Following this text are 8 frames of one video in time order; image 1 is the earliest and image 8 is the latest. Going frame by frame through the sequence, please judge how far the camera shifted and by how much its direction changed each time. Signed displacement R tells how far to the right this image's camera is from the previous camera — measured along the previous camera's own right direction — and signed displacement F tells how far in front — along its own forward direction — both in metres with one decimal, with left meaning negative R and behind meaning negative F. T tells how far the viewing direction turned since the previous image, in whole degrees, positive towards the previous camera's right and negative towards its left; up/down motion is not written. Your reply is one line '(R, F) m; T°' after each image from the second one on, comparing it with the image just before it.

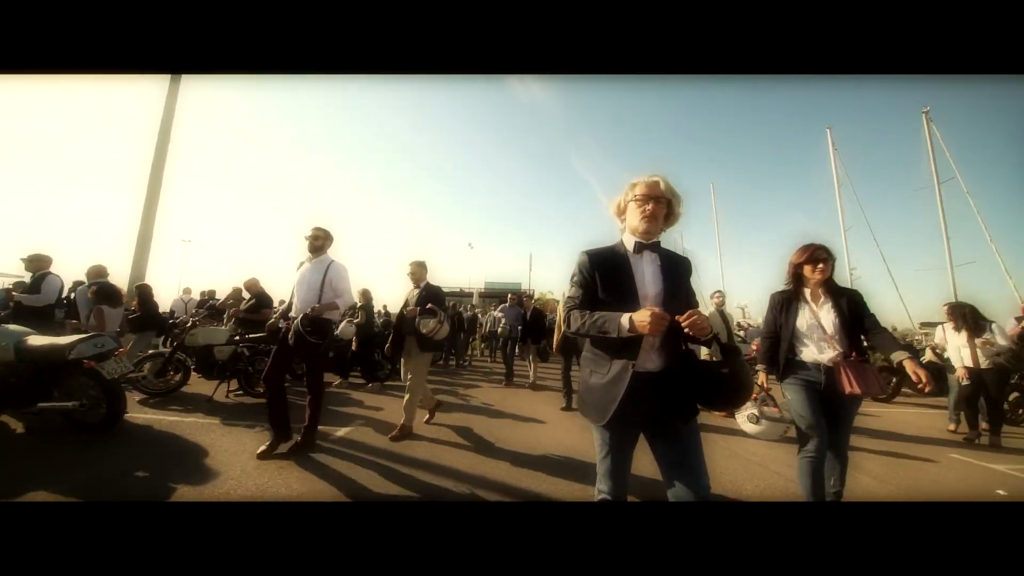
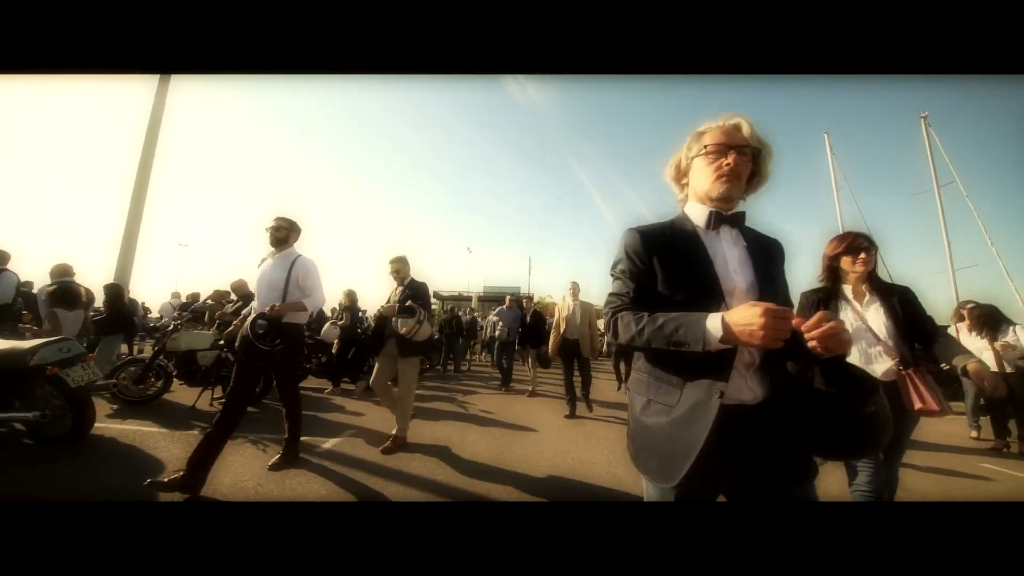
(0.0, +0.3) m; 0°
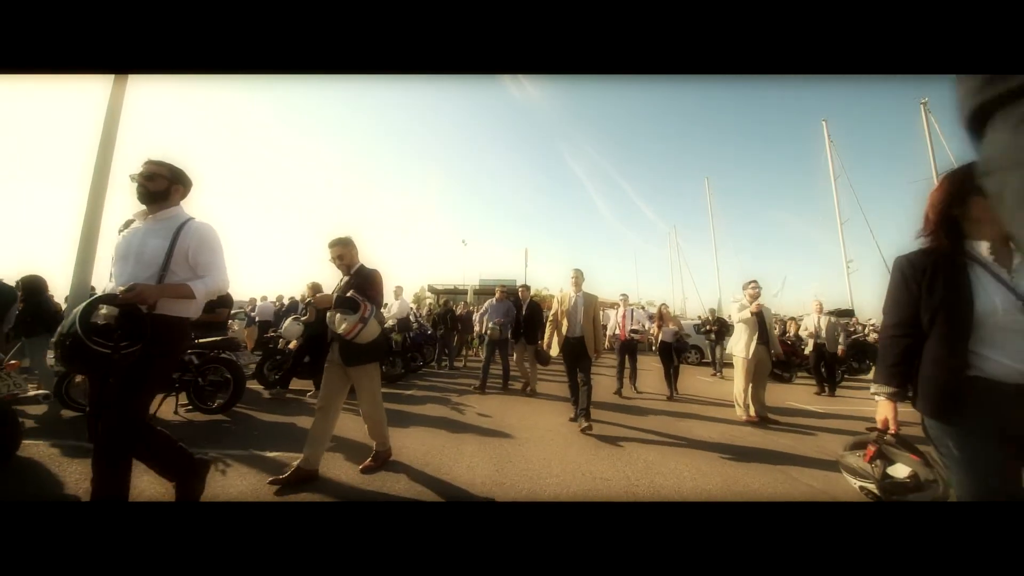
(0.0, +0.6) m; +1°
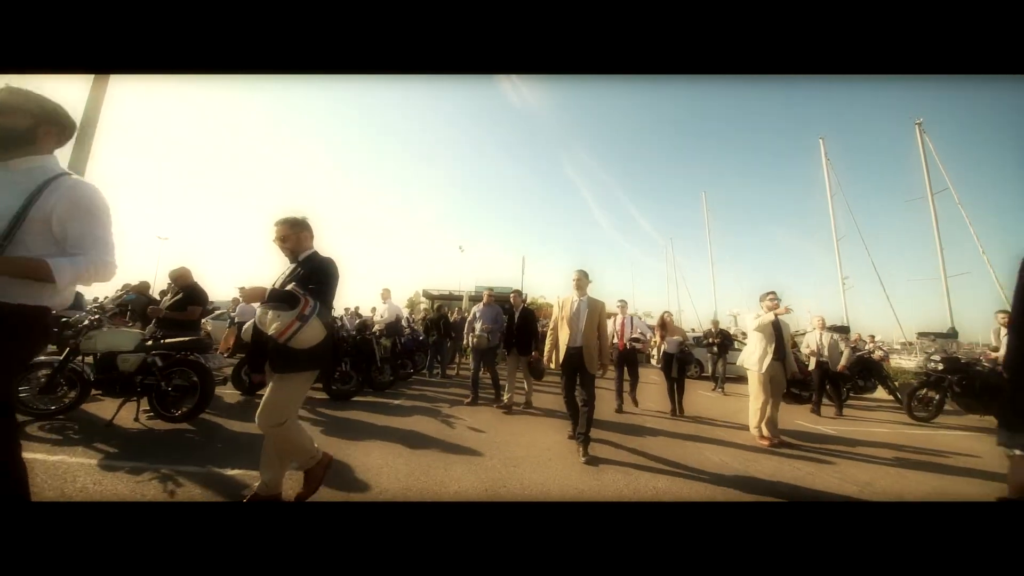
(0.0, +0.4) m; +1°
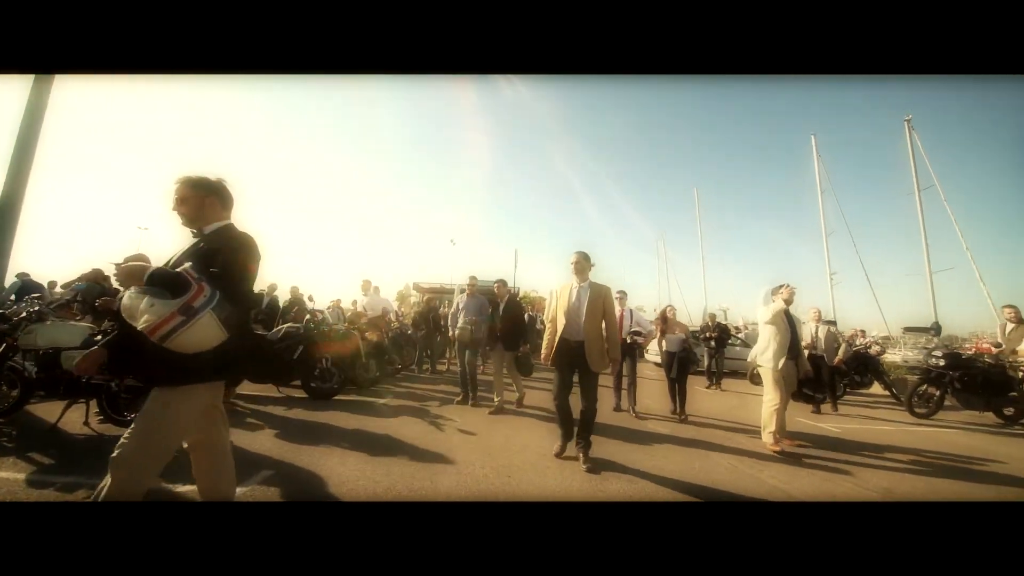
(0.0, +0.4) m; +1°
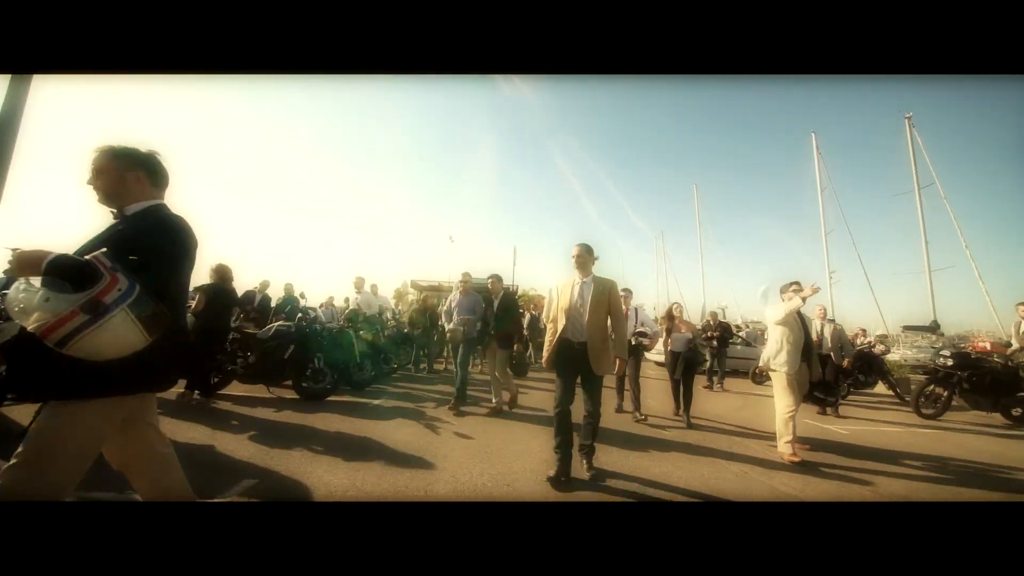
(0.0, +0.2) m; 0°
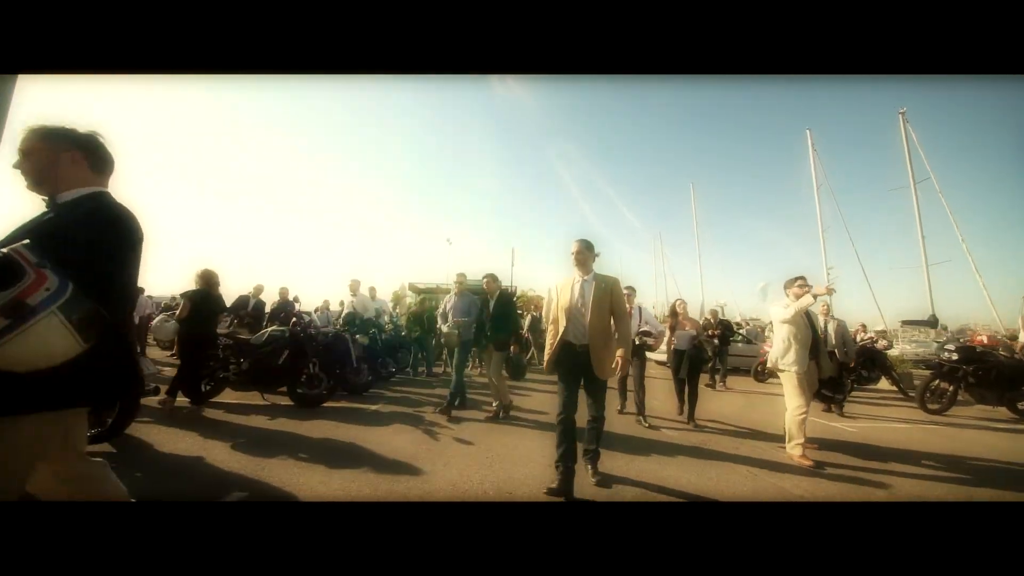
(0.0, +0.1) m; 0°
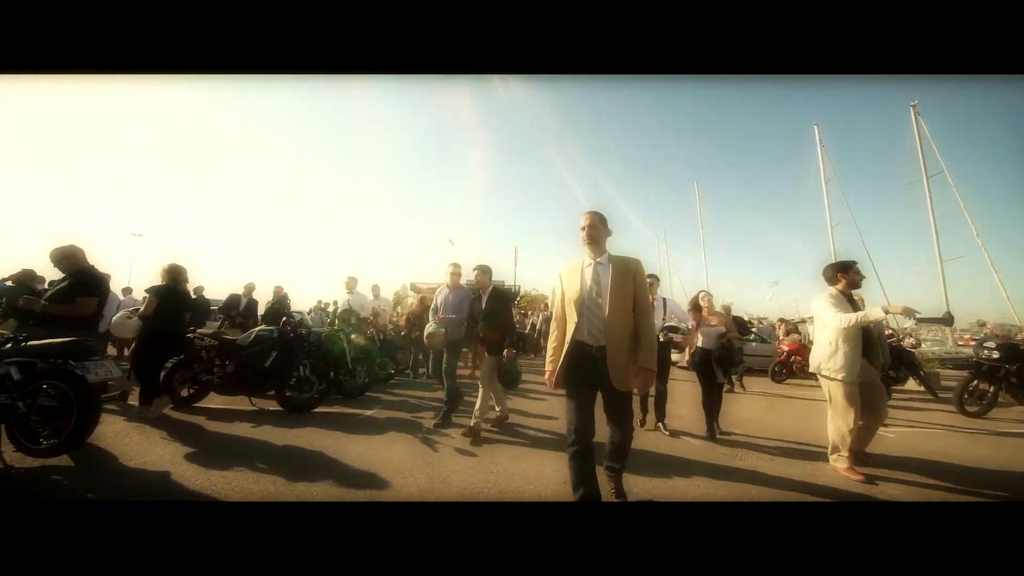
(0.0, +0.4) m; -1°
